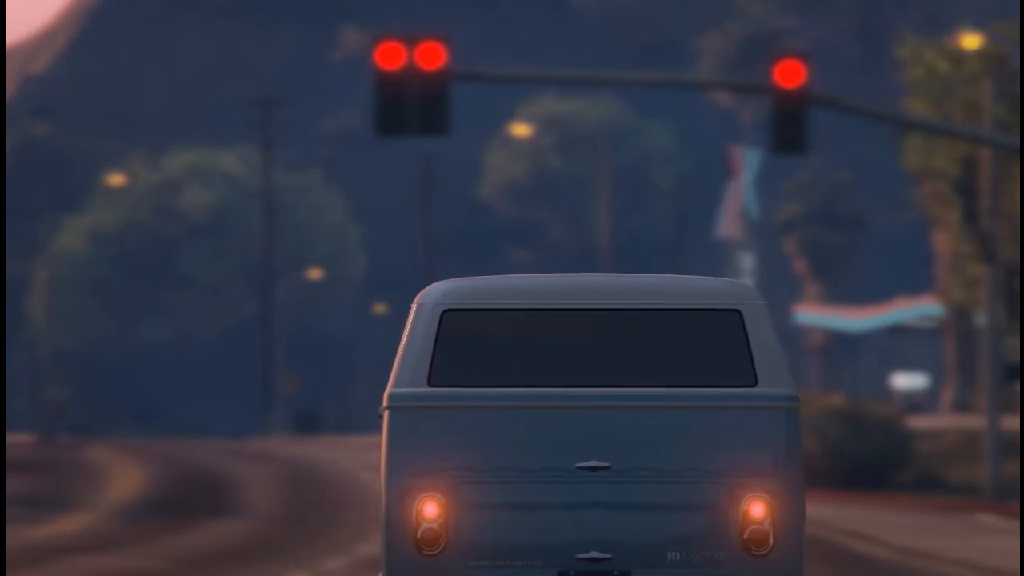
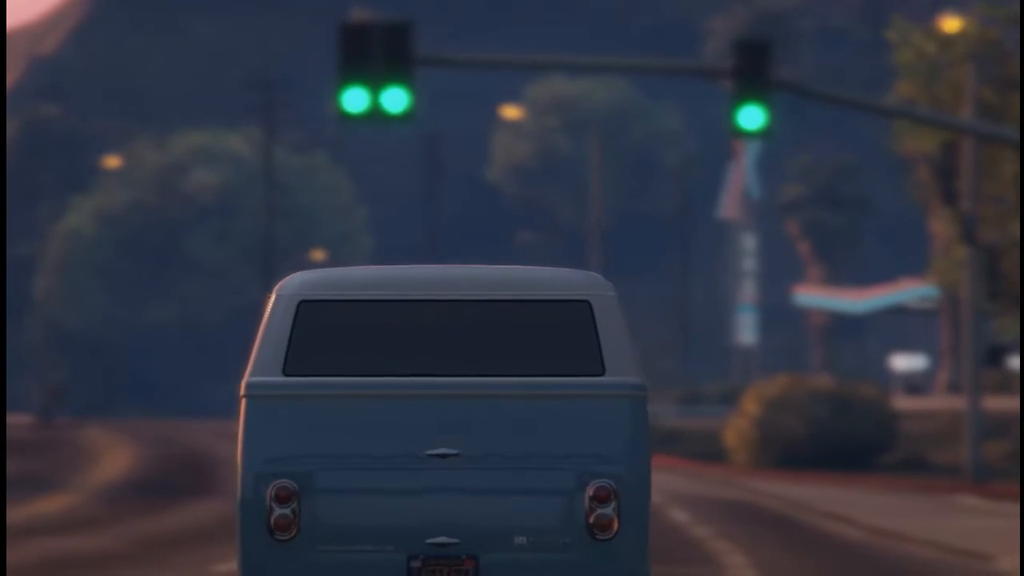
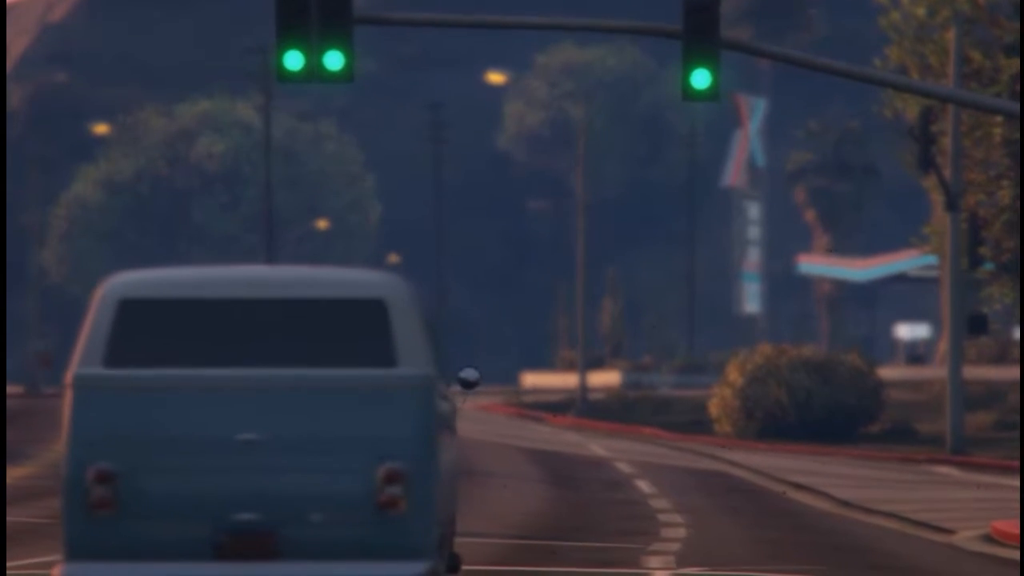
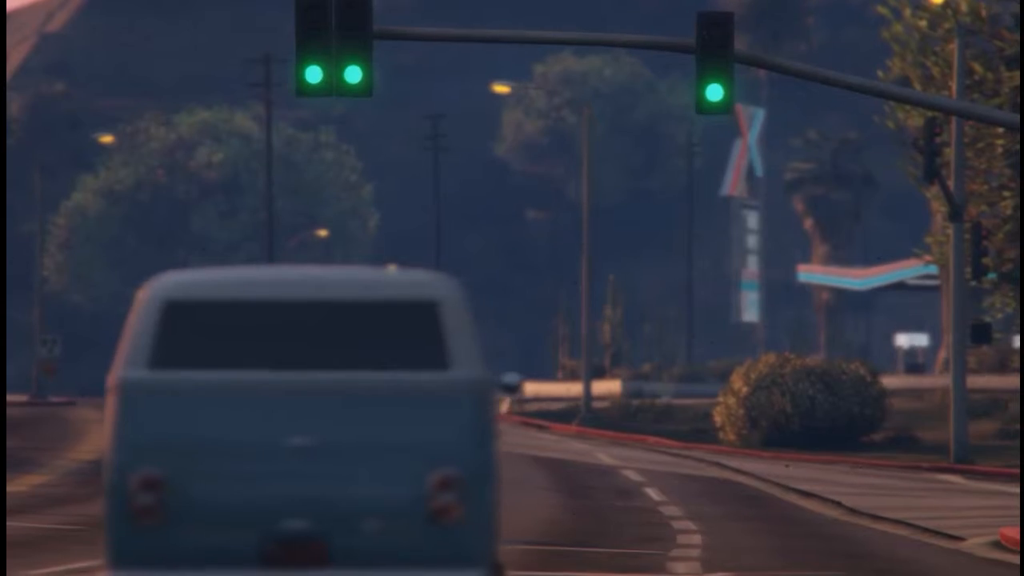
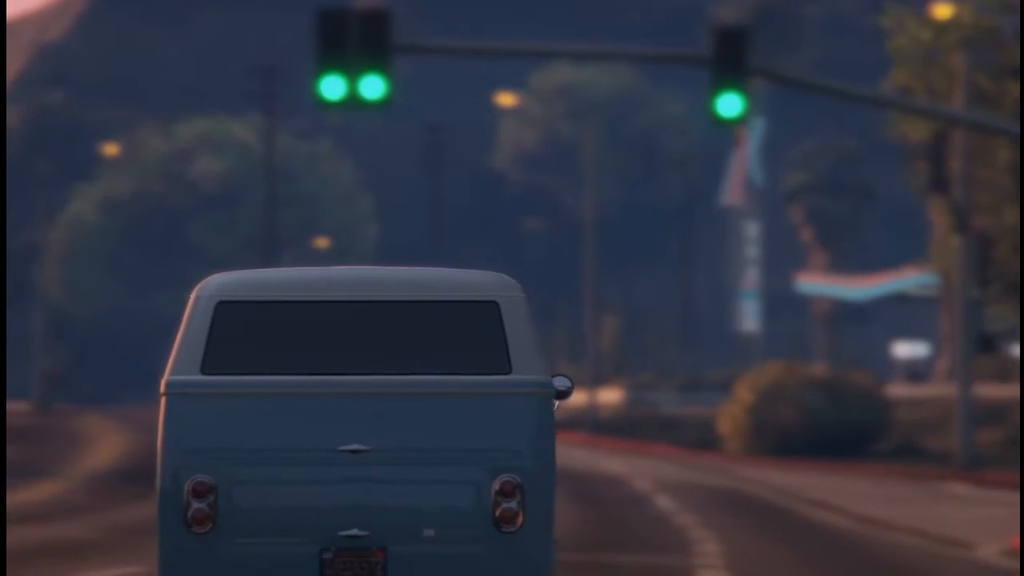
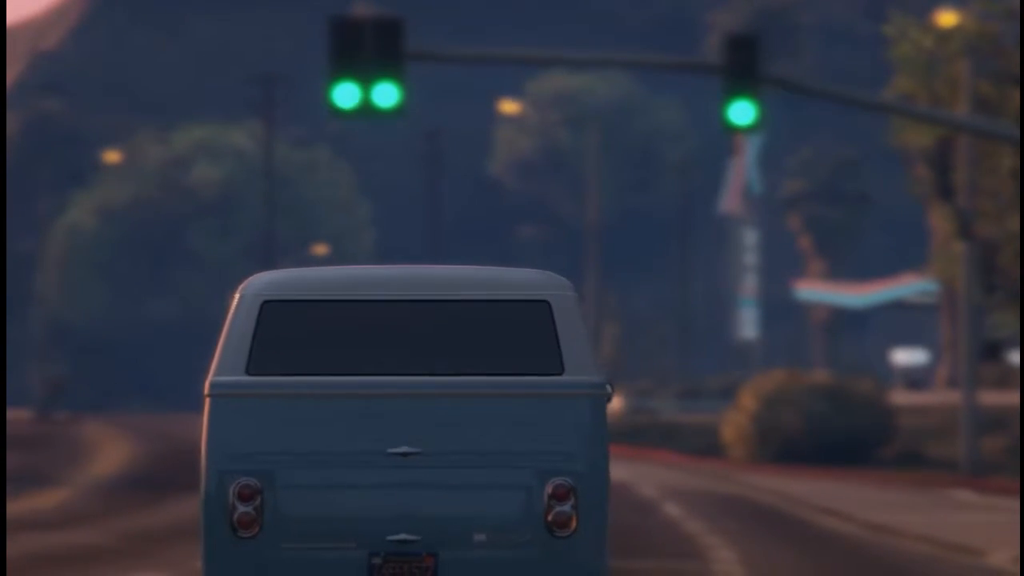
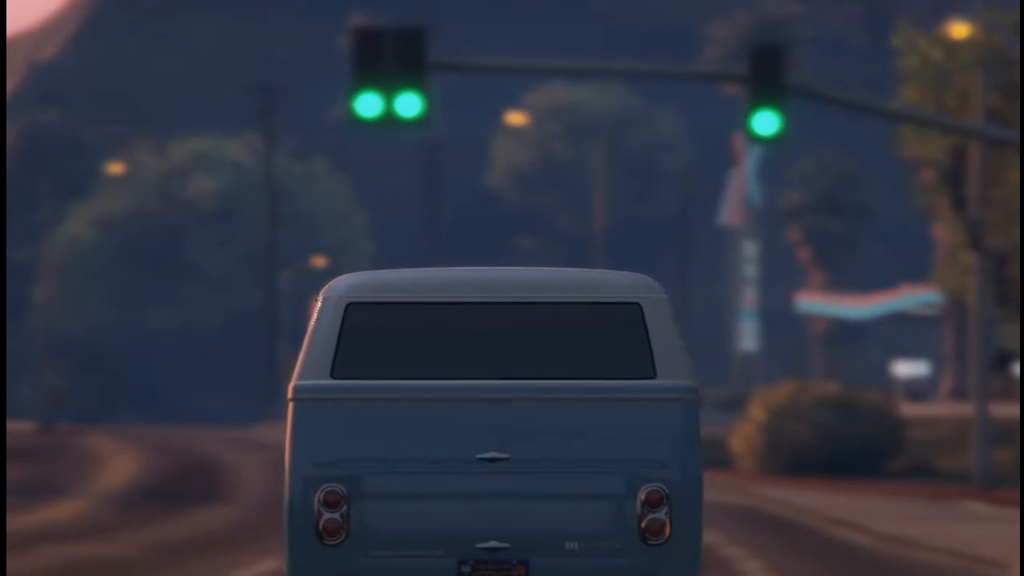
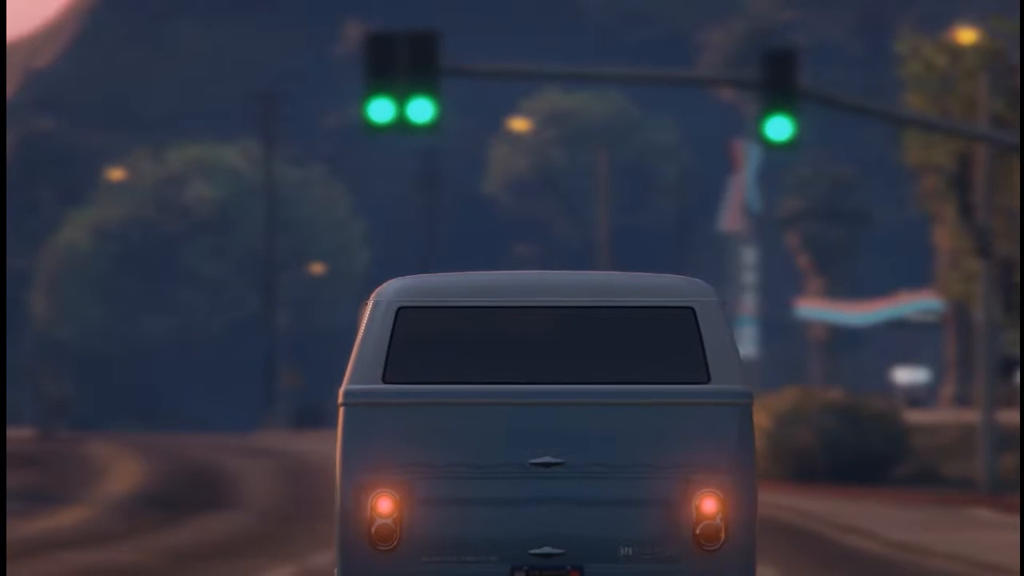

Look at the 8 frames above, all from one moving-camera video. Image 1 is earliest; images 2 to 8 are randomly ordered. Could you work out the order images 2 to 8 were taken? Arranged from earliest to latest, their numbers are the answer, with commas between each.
8, 7, 2, 6, 5, 4, 3
